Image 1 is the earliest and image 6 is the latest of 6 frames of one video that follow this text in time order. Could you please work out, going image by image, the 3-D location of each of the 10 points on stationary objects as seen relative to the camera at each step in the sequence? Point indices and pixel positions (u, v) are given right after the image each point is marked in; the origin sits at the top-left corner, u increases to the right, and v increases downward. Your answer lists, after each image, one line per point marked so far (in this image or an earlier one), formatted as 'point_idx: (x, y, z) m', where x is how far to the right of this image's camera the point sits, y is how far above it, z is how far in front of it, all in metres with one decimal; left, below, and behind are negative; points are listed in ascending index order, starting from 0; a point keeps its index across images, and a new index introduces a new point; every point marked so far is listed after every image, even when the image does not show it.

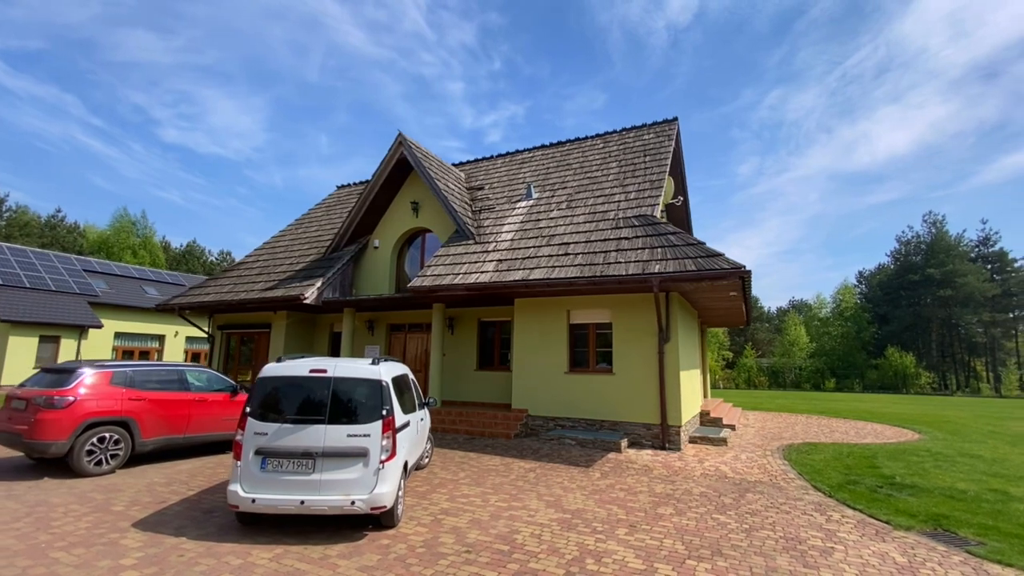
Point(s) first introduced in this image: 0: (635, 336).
0: (+3.5, -1.3, +11.7) m
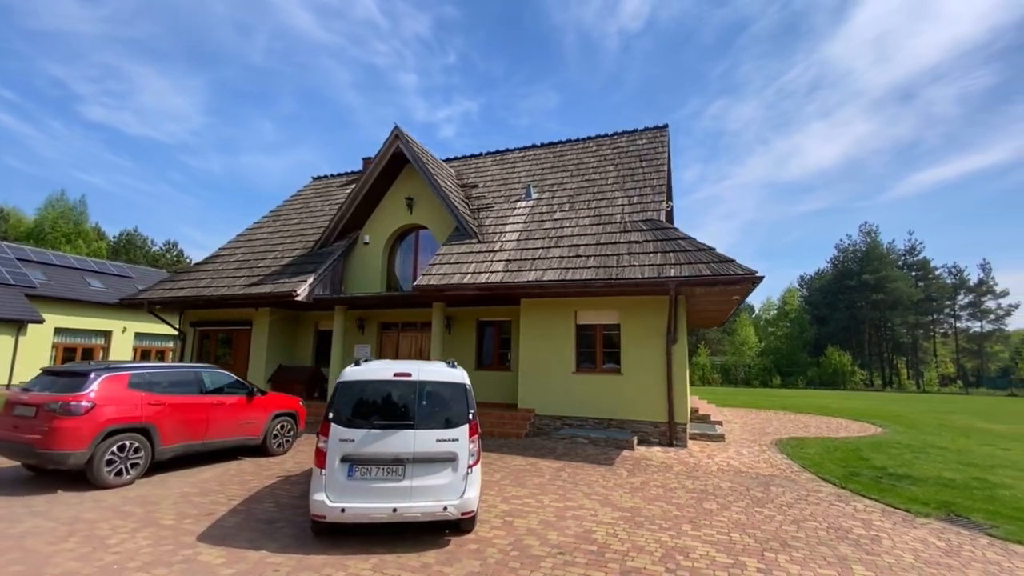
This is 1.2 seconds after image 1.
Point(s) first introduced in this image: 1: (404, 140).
0: (+3.8, -1.4, +12.1) m
1: (-4.3, +5.8, +16.5) m
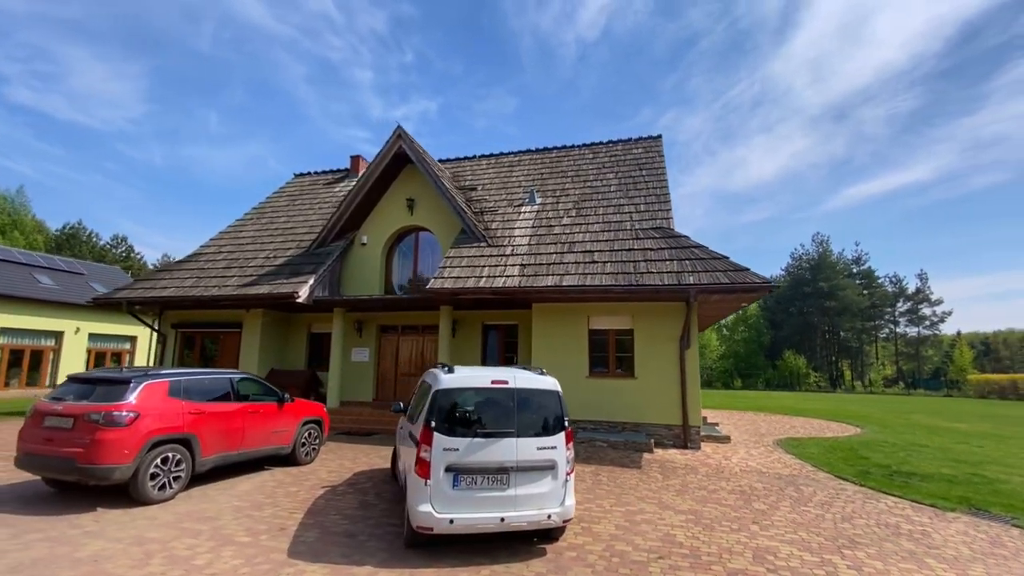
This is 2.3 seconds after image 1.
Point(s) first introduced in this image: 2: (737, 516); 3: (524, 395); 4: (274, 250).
0: (+4.3, -1.6, +12.4) m
1: (-4.0, +5.7, +16.2) m
2: (+3.4, -3.4, +6.3) m
3: (+0.1, -1.2, +4.8) m
4: (-9.9, +1.6, +17.5) m
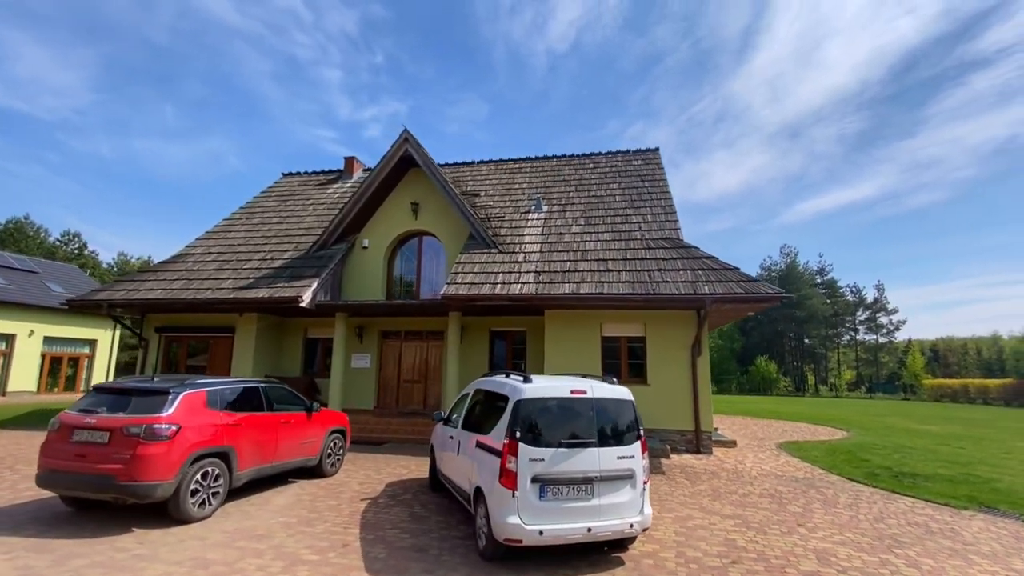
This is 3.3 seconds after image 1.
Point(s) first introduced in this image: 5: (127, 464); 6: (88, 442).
0: (+4.7, -1.8, +12.7) m
1: (-3.8, +5.5, +16.0) m
2: (+4.2, -3.6, +6.5) m
3: (+1.0, -1.3, +4.8) m
4: (-9.8, +1.5, +16.9) m
5: (-4.6, -2.1, +5.0) m
6: (-5.1, -1.9, +5.1) m
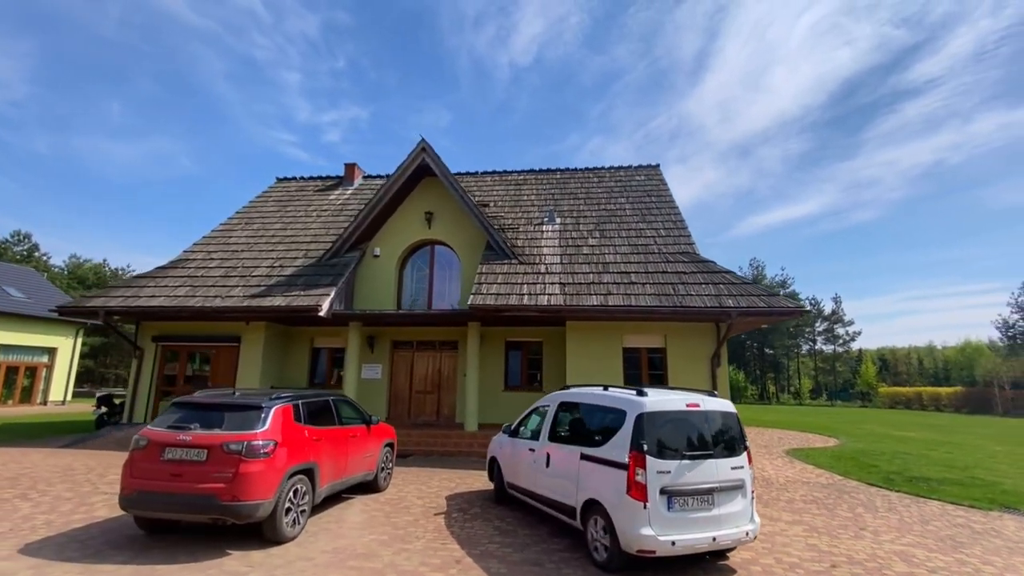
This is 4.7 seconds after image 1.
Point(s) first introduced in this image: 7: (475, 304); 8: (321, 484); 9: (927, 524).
0: (+5.5, -2.2, +13.1) m
1: (-3.1, +5.1, +16.0) m
2: (+5.4, -3.9, +6.8) m
3: (+2.4, -1.5, +5.0) m
4: (-9.2, +1.2, +16.4) m
5: (-3.2, -2.2, +4.8) m
6: (-3.8, -2.0, +4.9) m
7: (-1.2, -0.5, +12.9) m
8: (-2.7, -2.8, +5.9) m
9: (+6.8, -3.9, +6.9) m
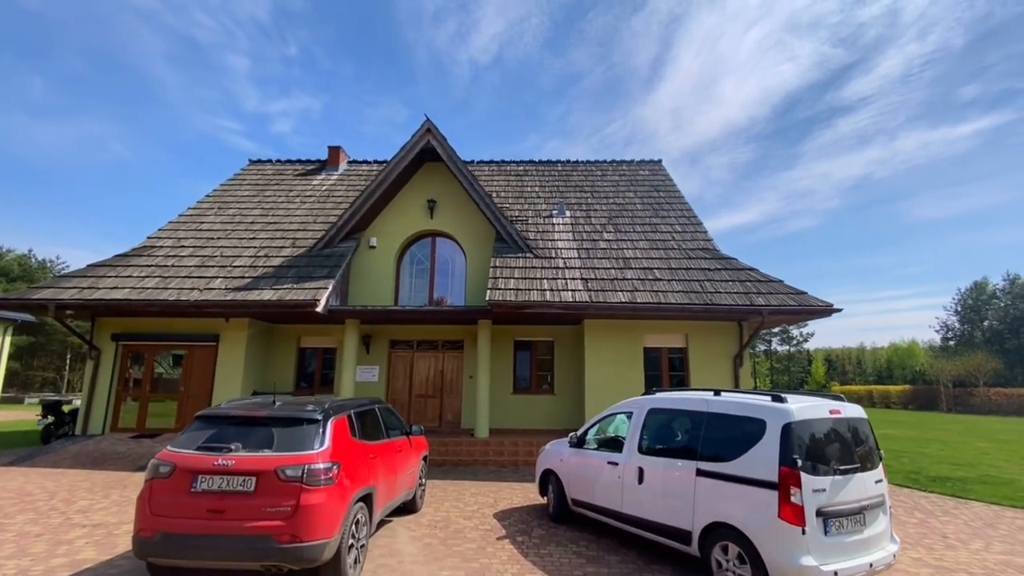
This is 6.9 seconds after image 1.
0: (+6.0, -2.2, +12.7) m
1: (-2.7, +5.3, +15.0) m
2: (+6.3, -3.8, +6.5) m
3: (+3.5, -1.5, +4.4) m
4: (-8.9, +1.4, +14.8) m
5: (-2.0, -2.1, +3.7) m
6: (-2.6, -1.8, +3.8) m
7: (-0.6, -0.4, +12.0) m
8: (-1.6, -2.6, +4.9) m
9: (+7.8, -3.9, +6.7) m
